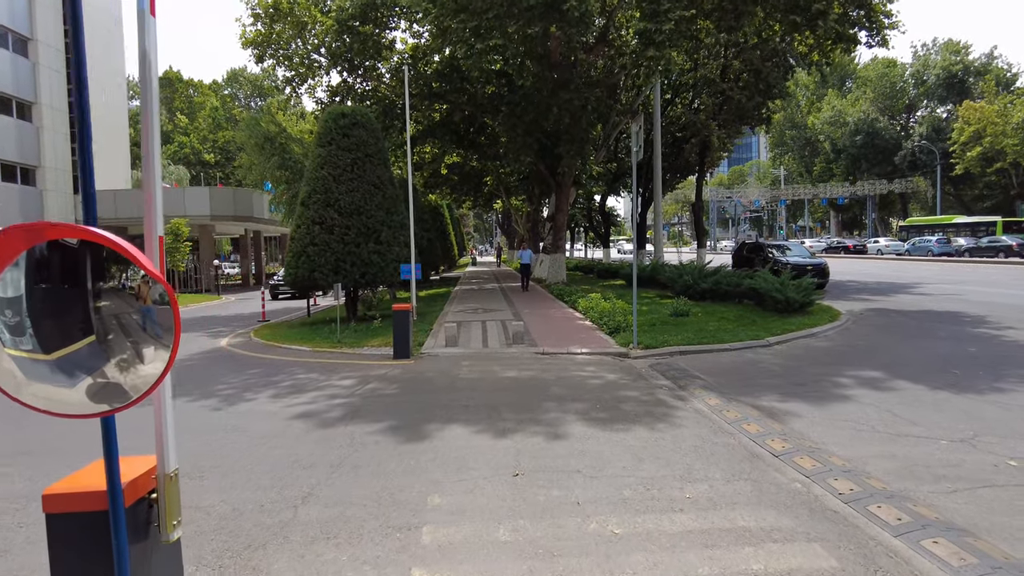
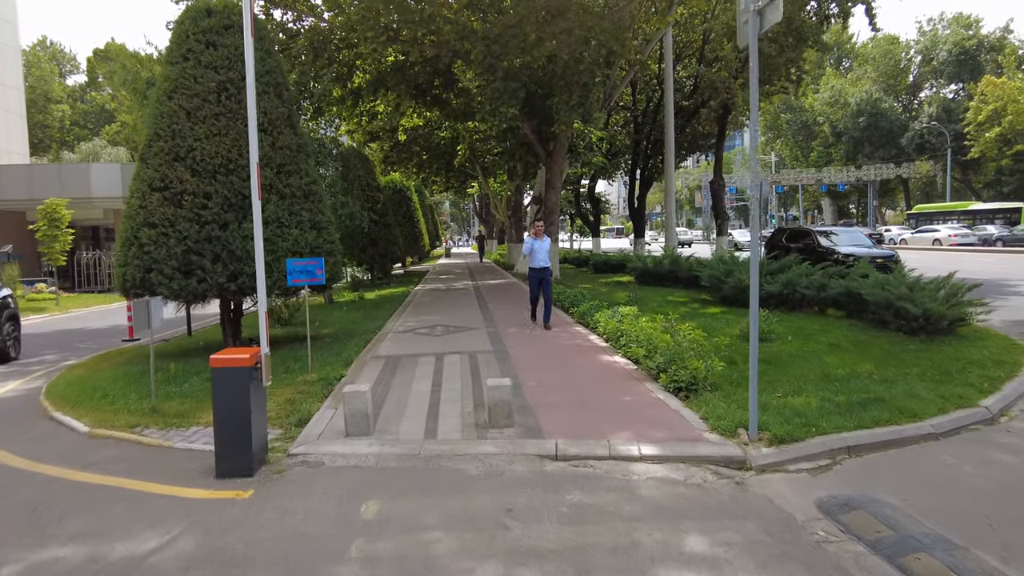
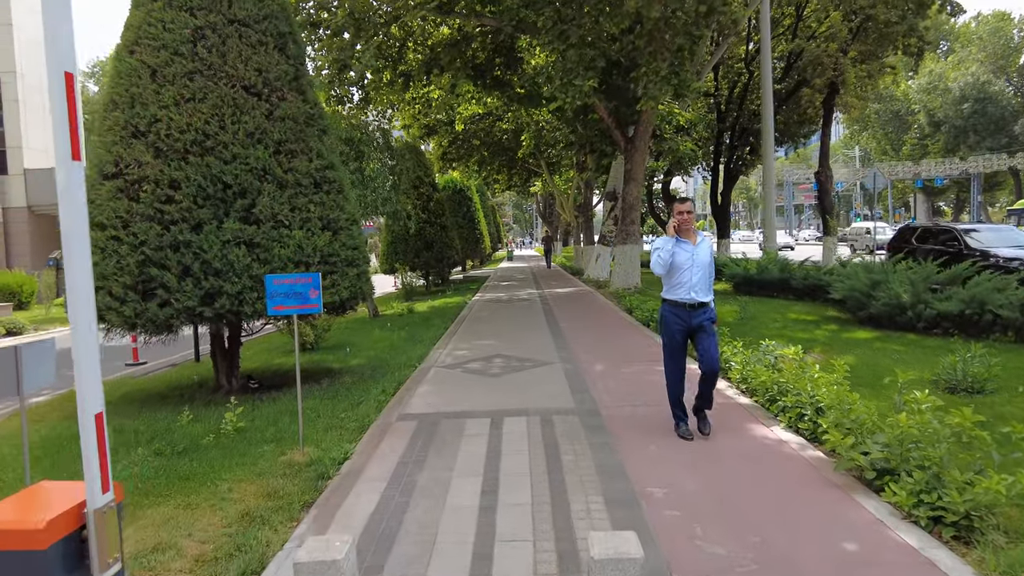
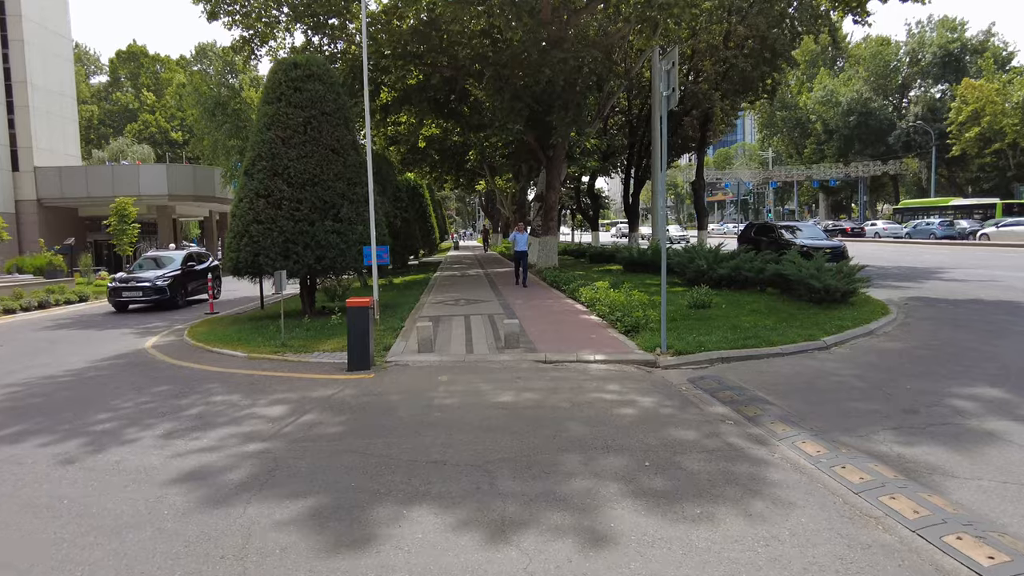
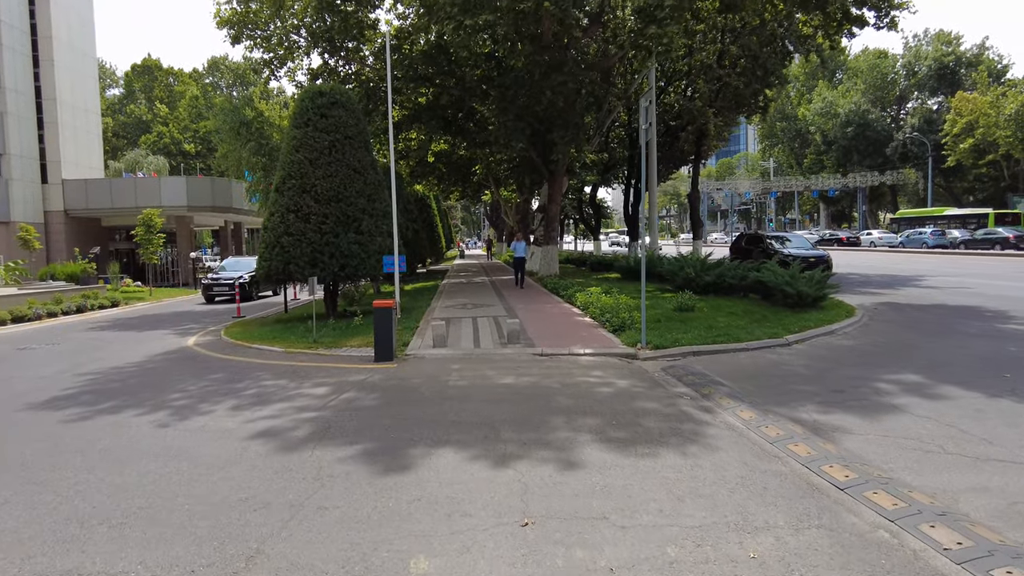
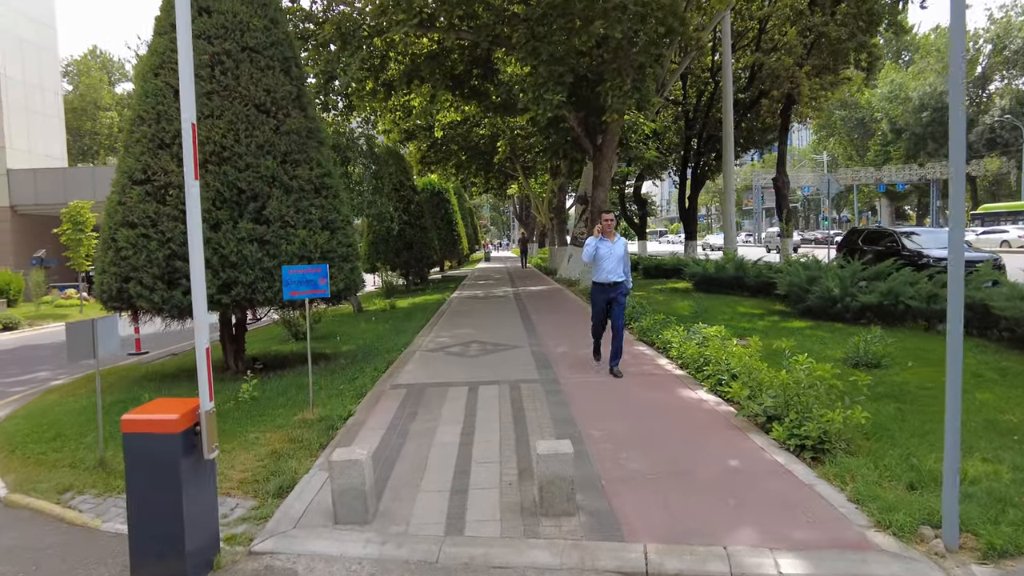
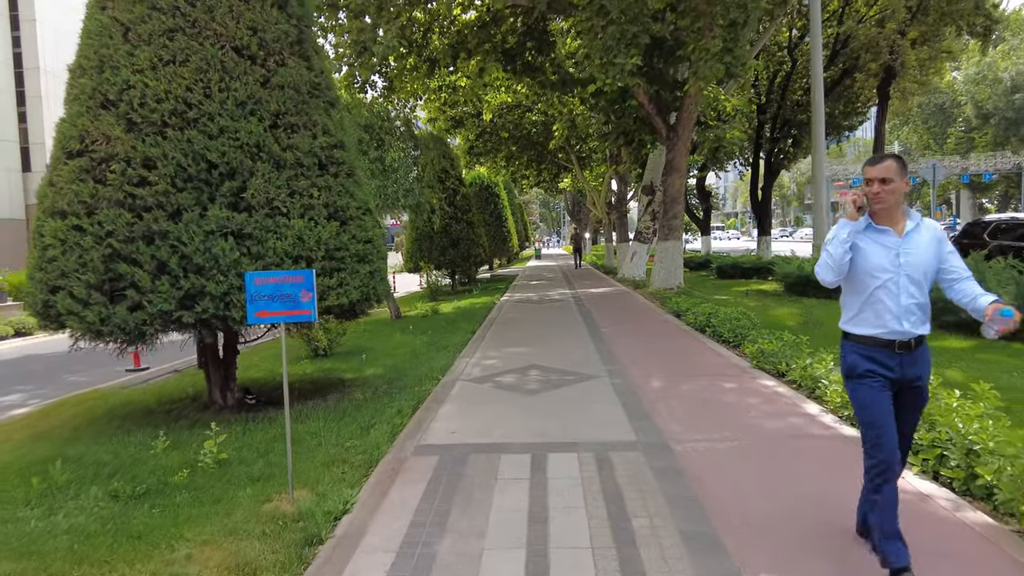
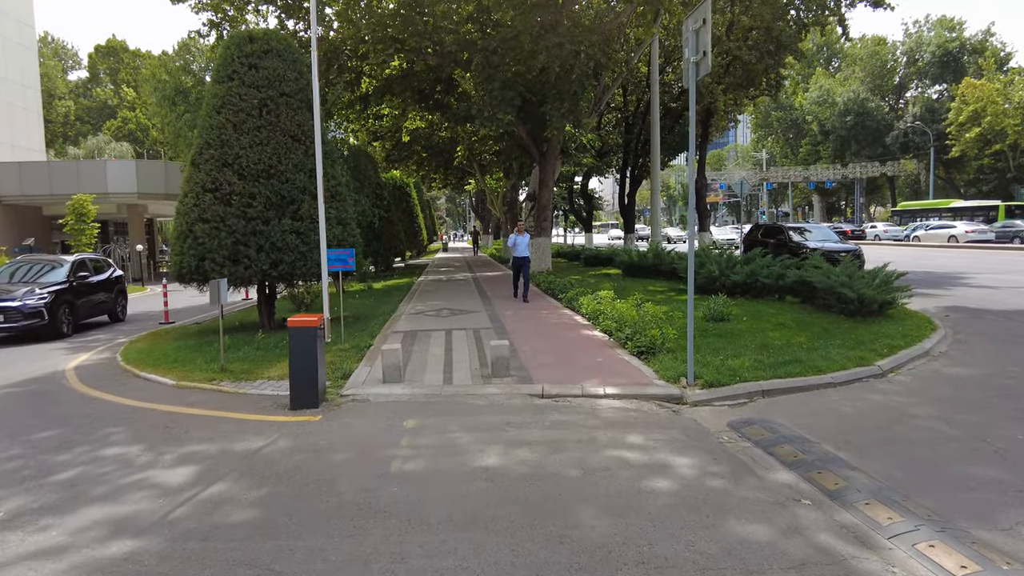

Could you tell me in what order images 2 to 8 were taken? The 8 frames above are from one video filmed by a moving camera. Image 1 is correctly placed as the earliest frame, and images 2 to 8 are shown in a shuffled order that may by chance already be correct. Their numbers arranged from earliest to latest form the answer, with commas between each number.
5, 4, 8, 2, 6, 3, 7
